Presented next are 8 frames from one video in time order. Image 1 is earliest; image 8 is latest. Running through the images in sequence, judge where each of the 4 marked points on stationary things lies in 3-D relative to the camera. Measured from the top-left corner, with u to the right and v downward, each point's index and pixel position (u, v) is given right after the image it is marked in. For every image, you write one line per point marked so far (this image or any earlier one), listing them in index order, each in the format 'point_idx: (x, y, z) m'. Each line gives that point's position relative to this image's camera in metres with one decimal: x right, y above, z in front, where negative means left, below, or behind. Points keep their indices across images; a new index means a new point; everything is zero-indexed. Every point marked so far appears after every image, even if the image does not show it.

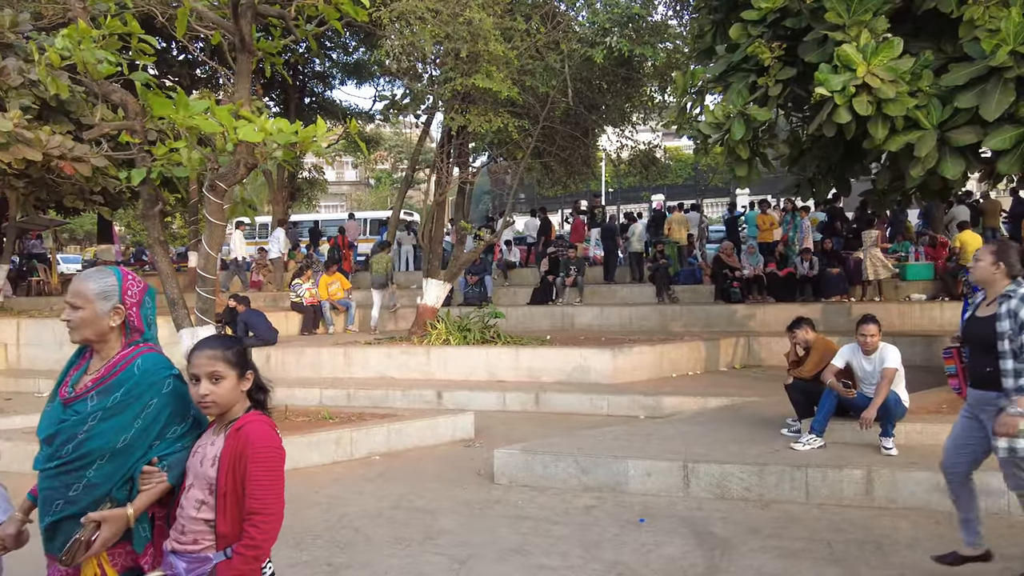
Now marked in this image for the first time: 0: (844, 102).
0: (+3.1, +1.7, +6.2) m
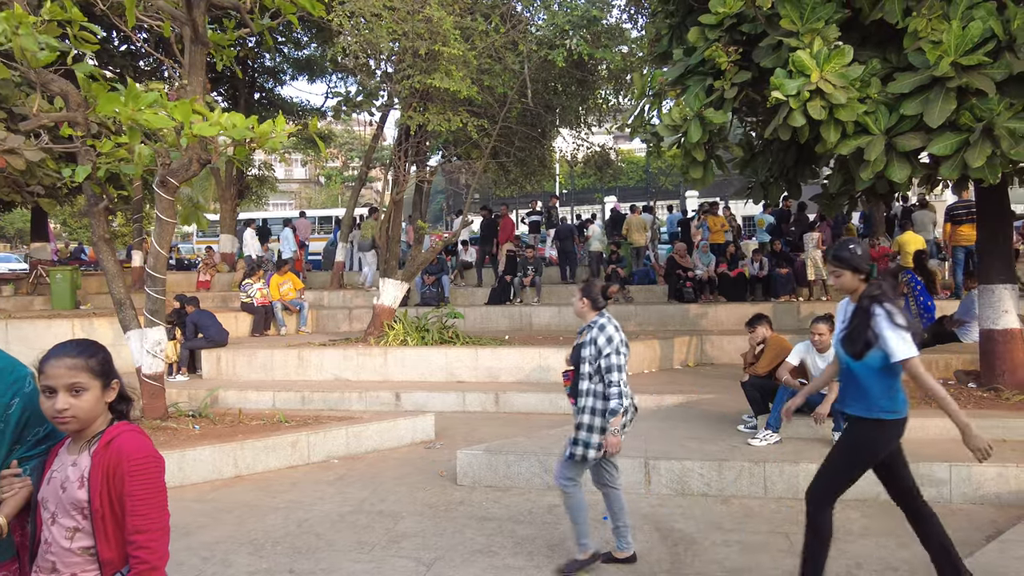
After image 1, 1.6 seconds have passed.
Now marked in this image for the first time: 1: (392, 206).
0: (+2.8, +1.7, +6.4) m
1: (-2.1, +1.4, +11.5) m
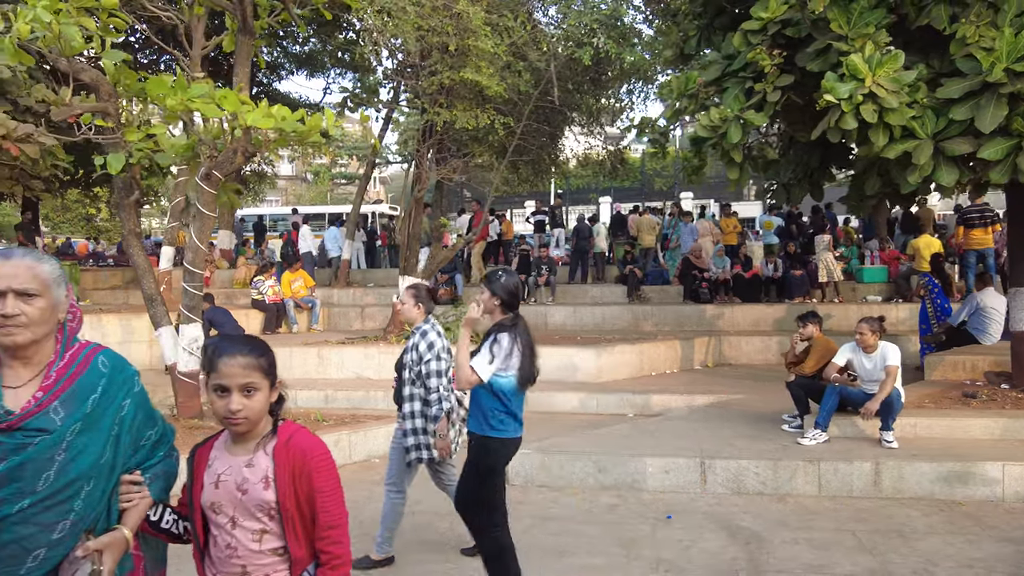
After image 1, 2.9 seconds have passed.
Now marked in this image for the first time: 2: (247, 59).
0: (+3.3, +1.7, +6.4) m
1: (-1.7, +1.5, +11.4) m
2: (-2.6, +2.3, +6.7) m
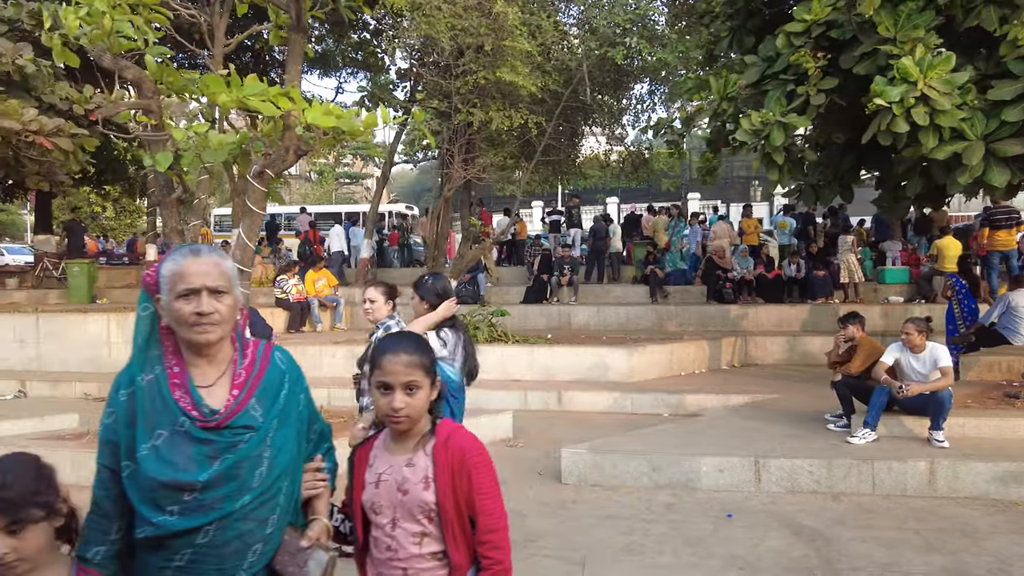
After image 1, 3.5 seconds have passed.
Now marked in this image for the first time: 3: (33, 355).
0: (+3.8, +1.7, +6.5) m
1: (-1.2, +1.5, +11.4) m
2: (-2.1, +2.3, +6.7) m
3: (-8.6, -1.2, +11.8) m
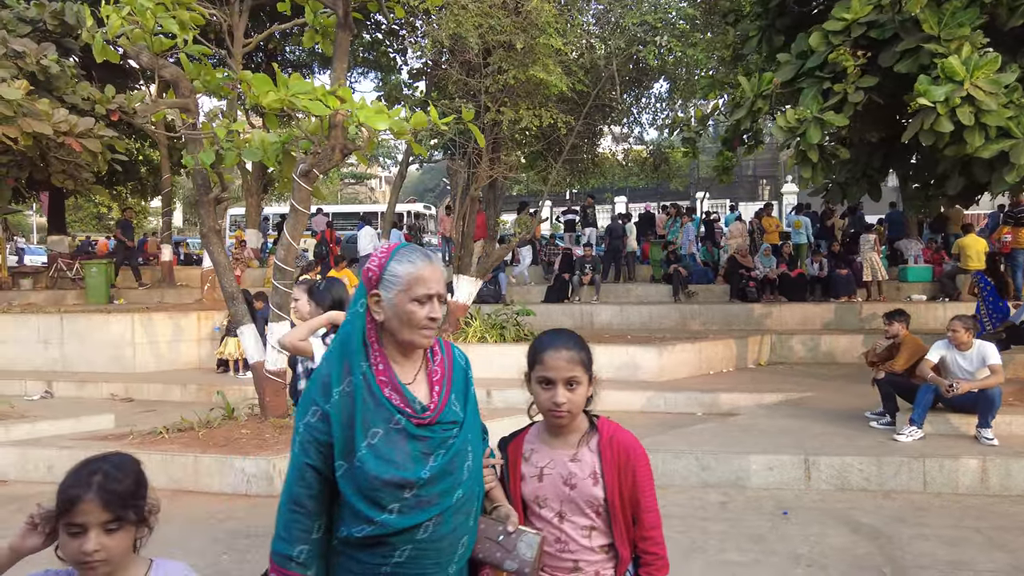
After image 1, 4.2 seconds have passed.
0: (+4.3, +1.7, +6.5) m
1: (-0.8, +1.5, +11.4) m
2: (-1.7, +2.3, +6.6) m
3: (-8.1, -1.2, +11.7) m
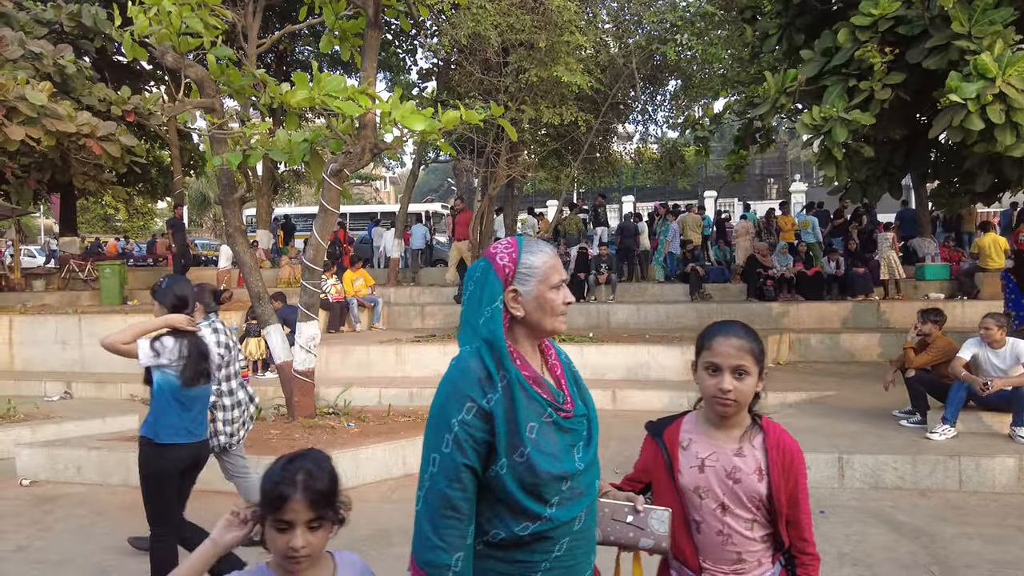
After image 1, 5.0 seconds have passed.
0: (+4.6, +1.8, +6.5) m
1: (-0.5, +1.5, +11.4) m
2: (-1.4, +2.4, +6.6) m
3: (-7.8, -1.2, +11.7) m
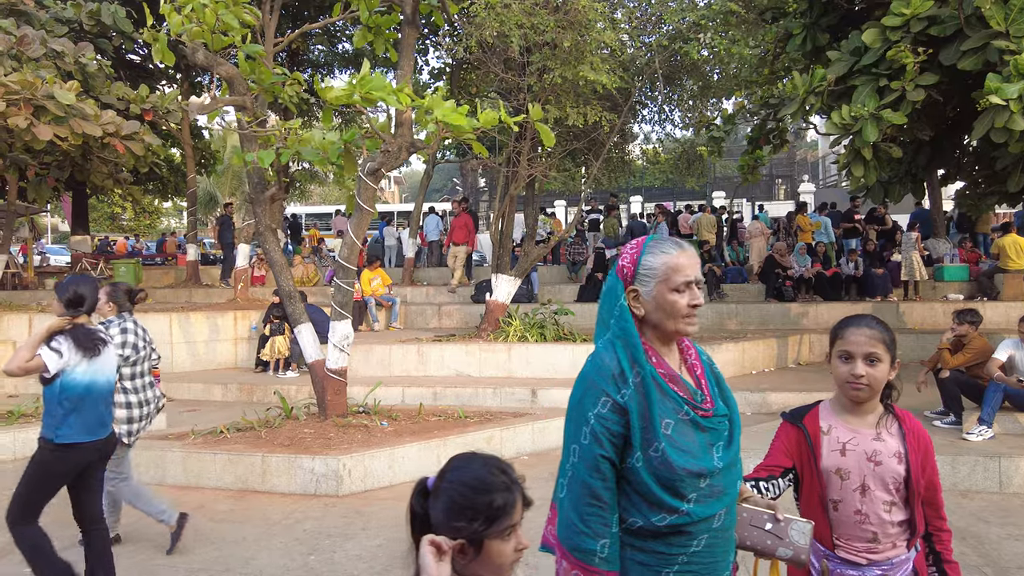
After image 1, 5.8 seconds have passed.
0: (+4.9, +1.8, +6.4) m
1: (-0.1, +1.5, +11.4) m
2: (-1.0, +2.4, +6.6) m
3: (-7.4, -1.2, +11.7) m
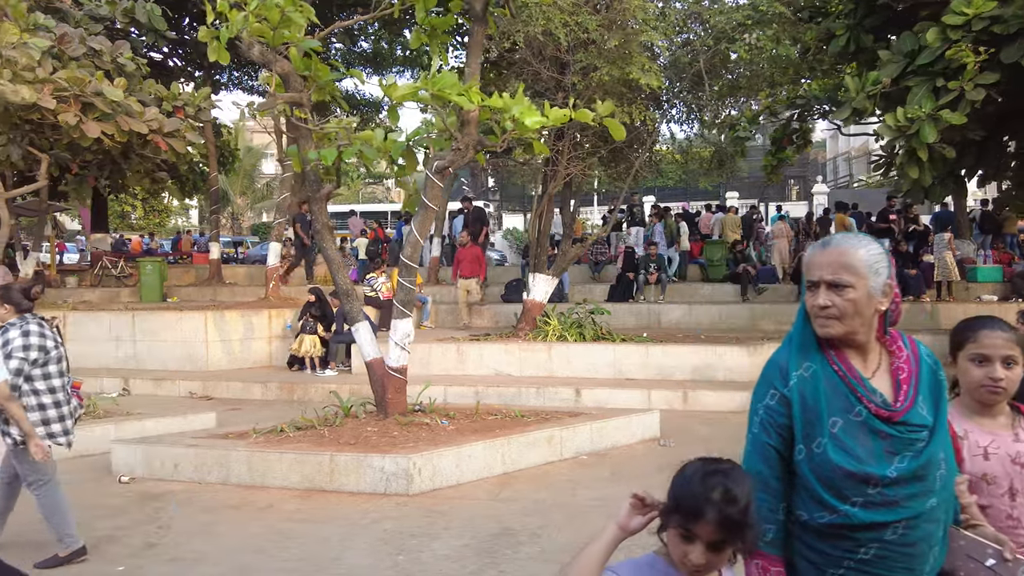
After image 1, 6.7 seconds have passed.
0: (+5.6, +1.8, +6.4) m
1: (+0.5, +1.5, +11.4) m
2: (-0.3, +2.4, +6.6) m
3: (-6.8, -1.1, +11.6) m
